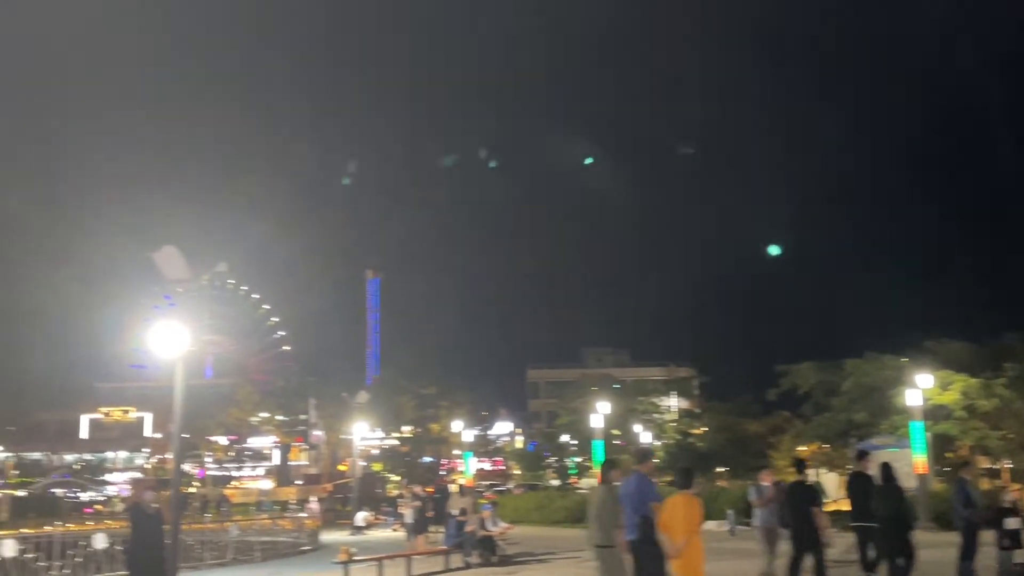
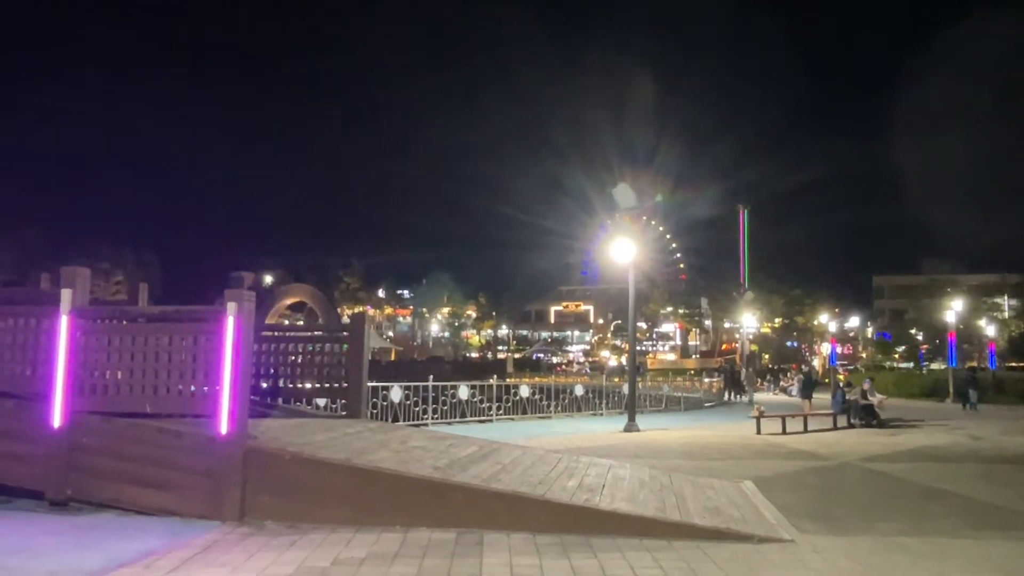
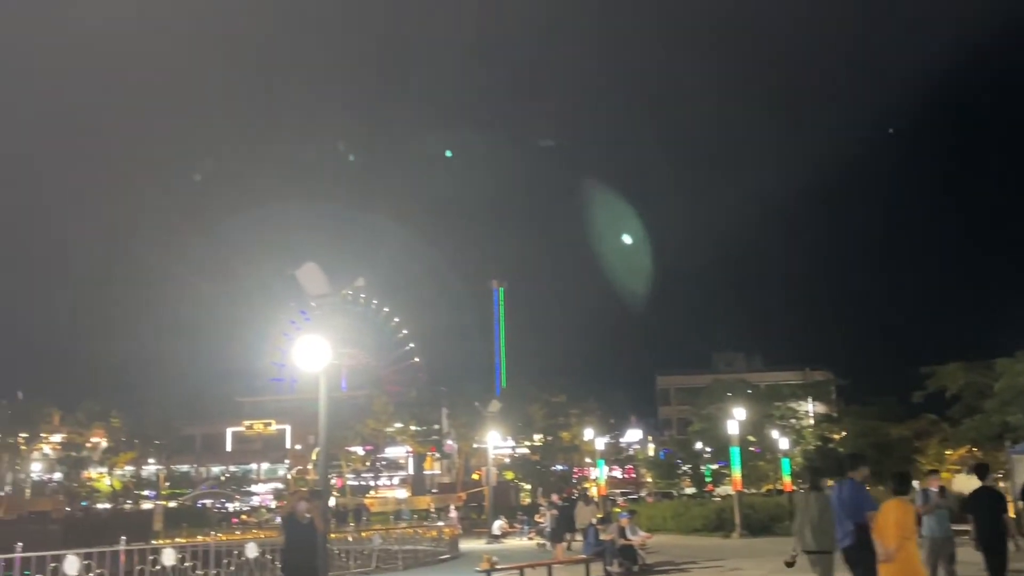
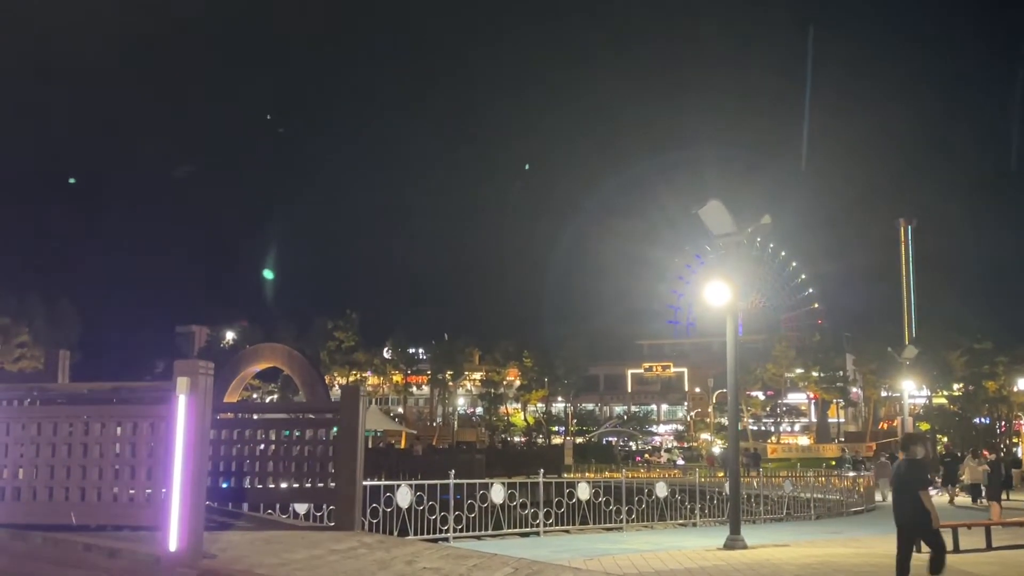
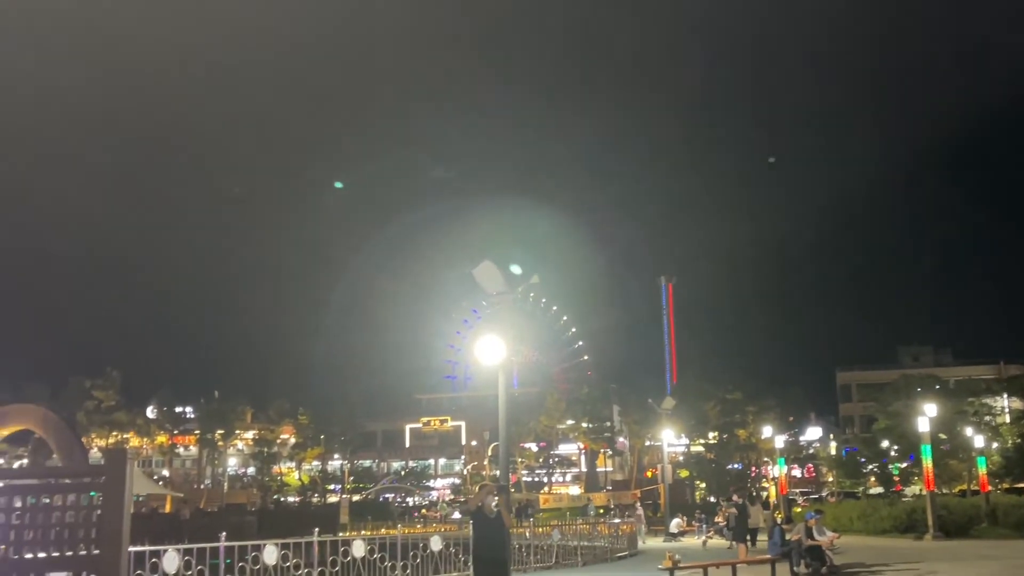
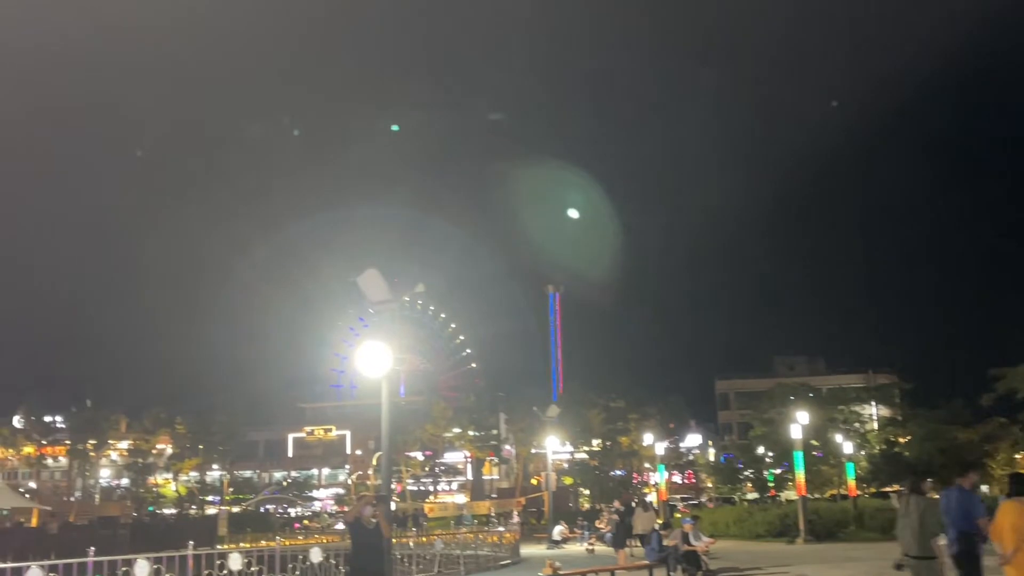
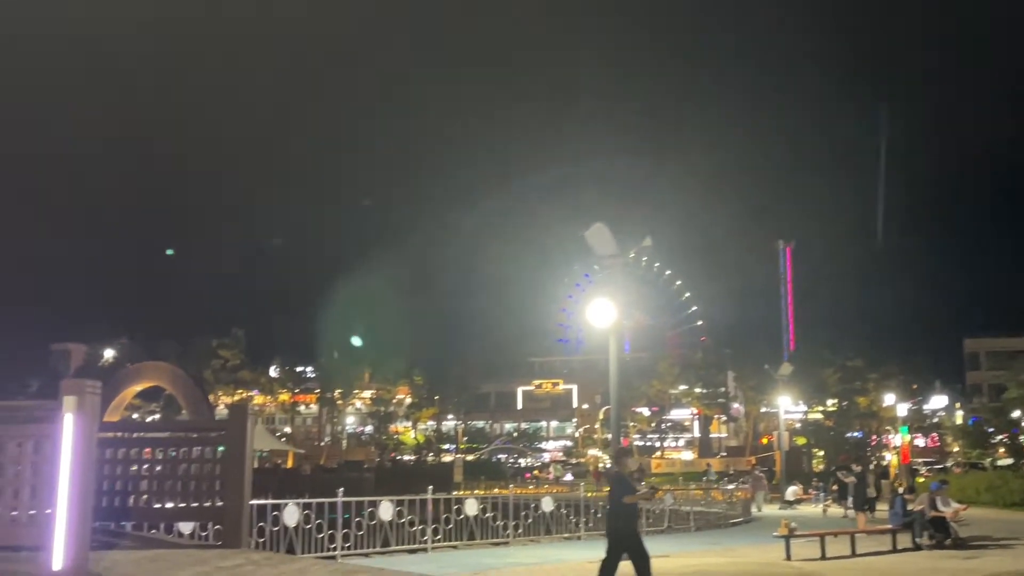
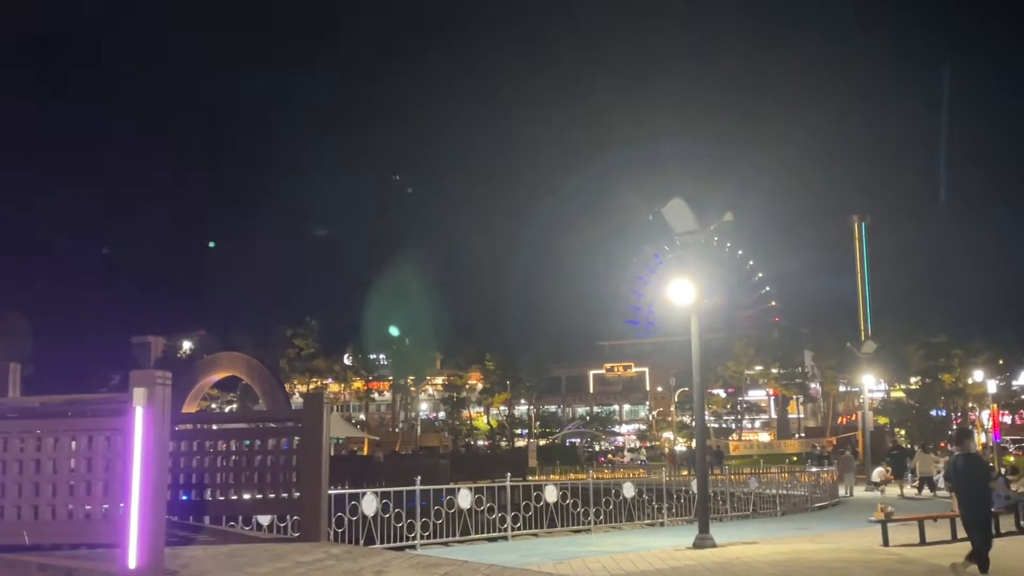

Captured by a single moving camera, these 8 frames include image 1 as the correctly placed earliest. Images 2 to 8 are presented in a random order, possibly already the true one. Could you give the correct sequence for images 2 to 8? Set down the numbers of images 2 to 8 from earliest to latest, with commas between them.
3, 6, 5, 7, 4, 8, 2
